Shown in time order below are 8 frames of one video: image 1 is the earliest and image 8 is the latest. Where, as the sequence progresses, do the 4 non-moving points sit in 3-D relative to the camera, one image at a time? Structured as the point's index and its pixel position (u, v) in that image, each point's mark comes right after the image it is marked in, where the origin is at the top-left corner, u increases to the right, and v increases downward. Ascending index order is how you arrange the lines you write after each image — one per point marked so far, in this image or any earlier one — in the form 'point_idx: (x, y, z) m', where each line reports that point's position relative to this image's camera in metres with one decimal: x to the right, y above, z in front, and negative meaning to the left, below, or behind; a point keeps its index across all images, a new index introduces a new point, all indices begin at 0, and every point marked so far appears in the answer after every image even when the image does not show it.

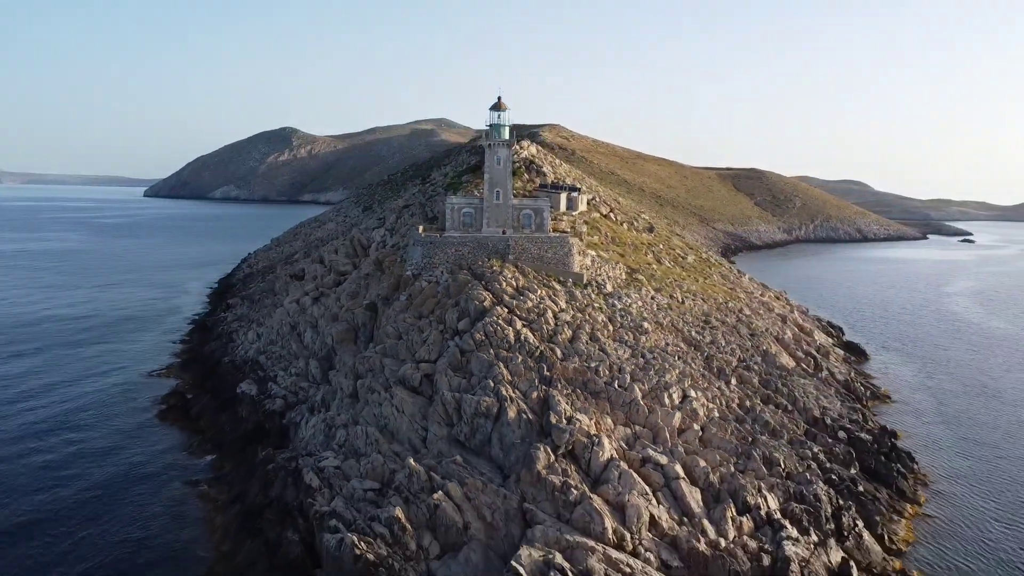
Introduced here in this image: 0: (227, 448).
0: (-6.9, -3.8, +19.2) m
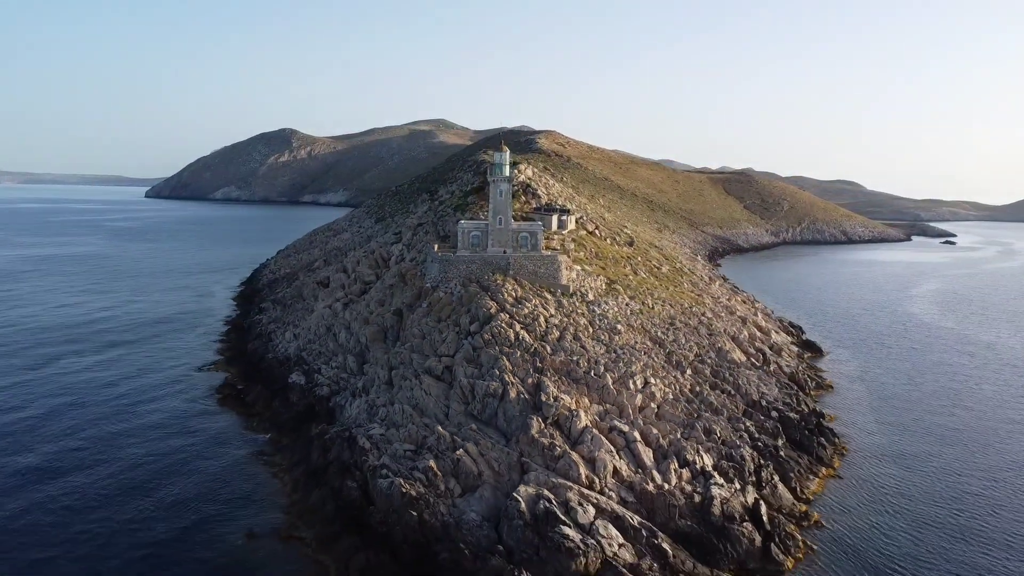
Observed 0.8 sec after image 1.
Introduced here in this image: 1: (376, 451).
0: (-6.9, -4.1, +23.7) m
1: (-3.1, -3.8, +18.3) m
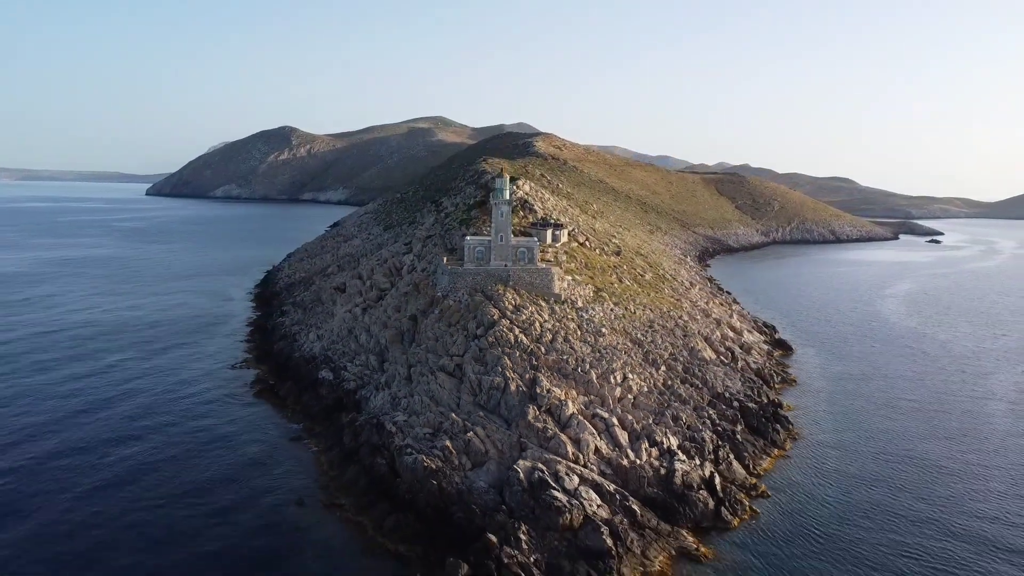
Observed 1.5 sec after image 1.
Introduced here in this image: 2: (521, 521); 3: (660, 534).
0: (-6.9, -4.4, +27.6) m
1: (-3.1, -4.1, +22.2) m
2: (+0.2, -5.4, +18.5) m
3: (+3.5, -6.0, +19.3) m
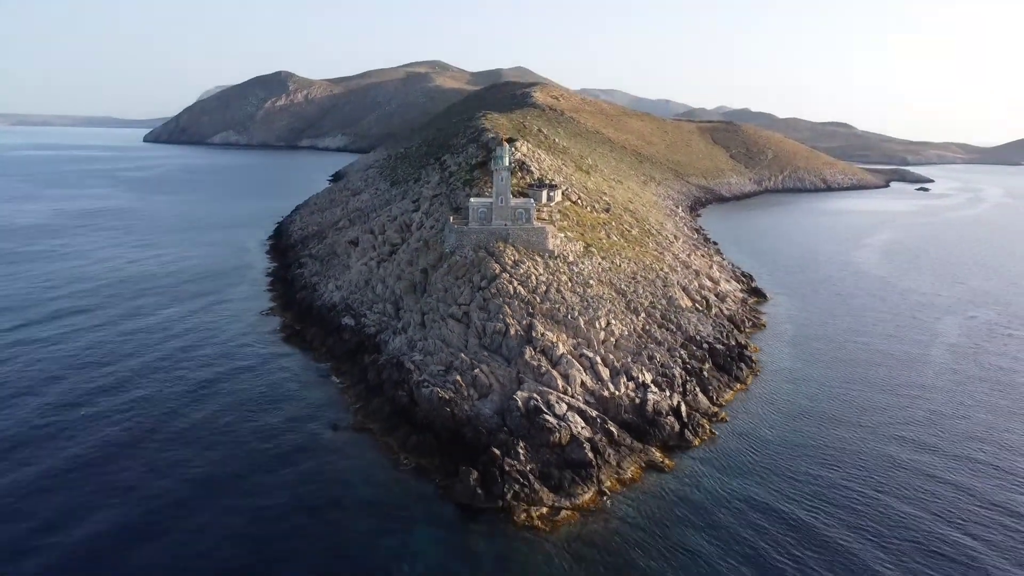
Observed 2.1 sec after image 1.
0: (-6.9, -2.7, +31.6) m
1: (-3.1, -2.8, +26.3) m
2: (+0.2, -4.3, +22.7) m
3: (+3.5, -4.8, +23.5) m
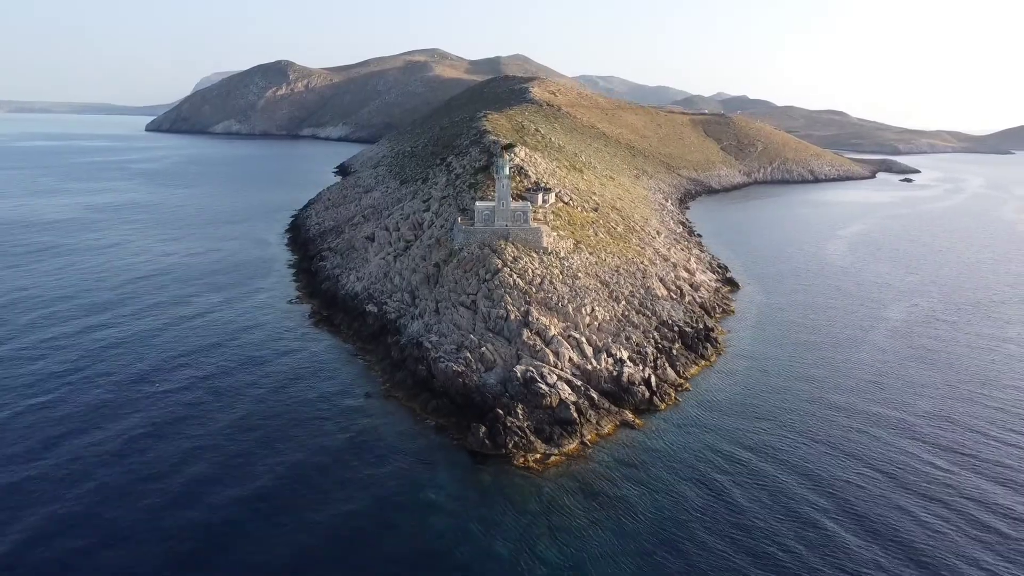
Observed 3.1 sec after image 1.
0: (-6.9, -2.3, +37.0) m
1: (-3.1, -2.5, +31.7) m
2: (+0.2, -4.1, +28.1) m
3: (+3.5, -4.5, +28.9) m
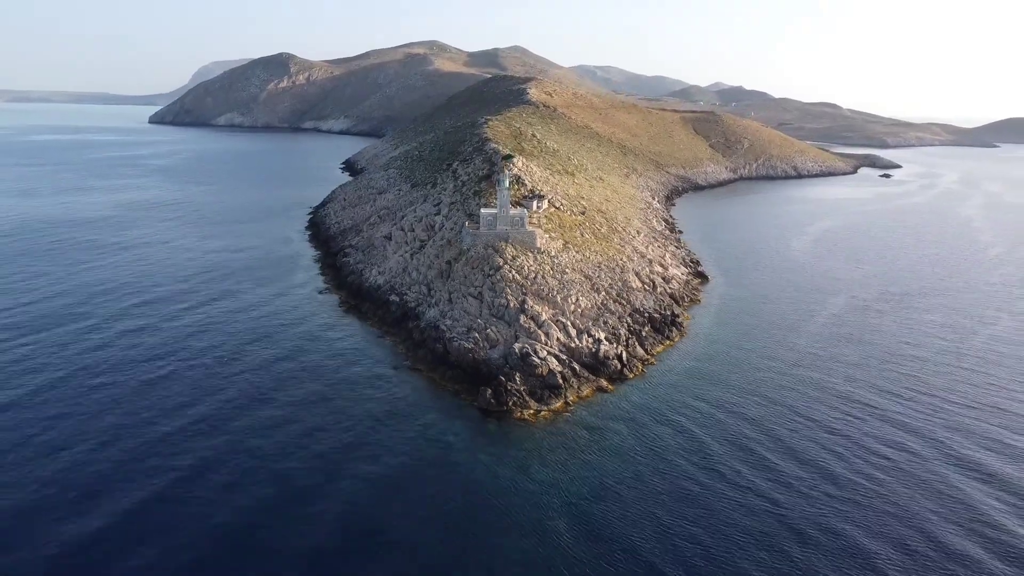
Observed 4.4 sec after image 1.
0: (-7.0, -2.0, +44.6) m
1: (-3.2, -2.2, +39.2) m
2: (+0.2, -3.8, +35.7) m
3: (+3.5, -4.3, +36.5) m
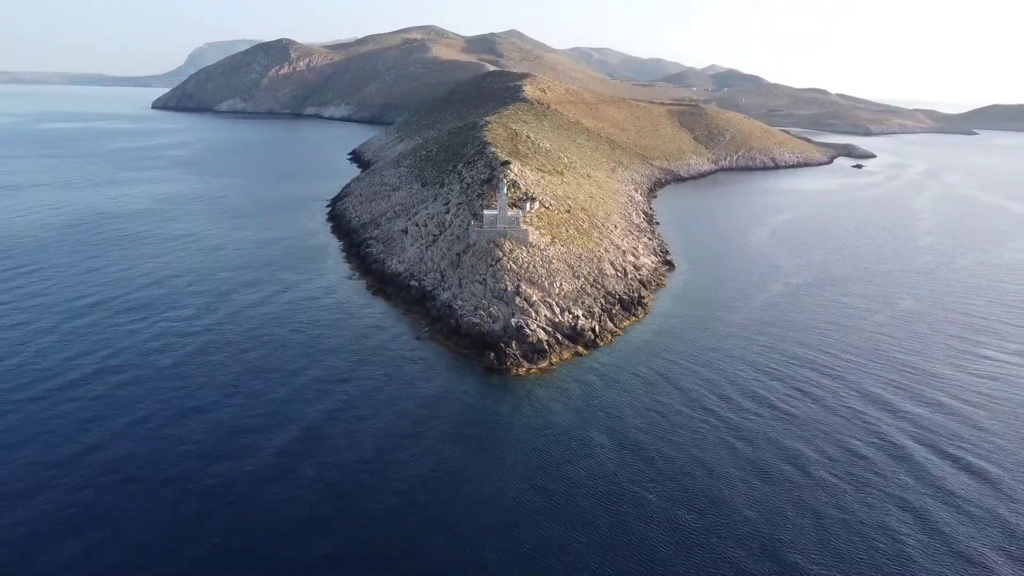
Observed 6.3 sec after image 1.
0: (-7.1, -1.1, +55.2) m
1: (-3.3, -1.4, +49.9) m
2: (+0.1, -3.1, +46.4) m
3: (+3.4, -3.6, +47.3) m
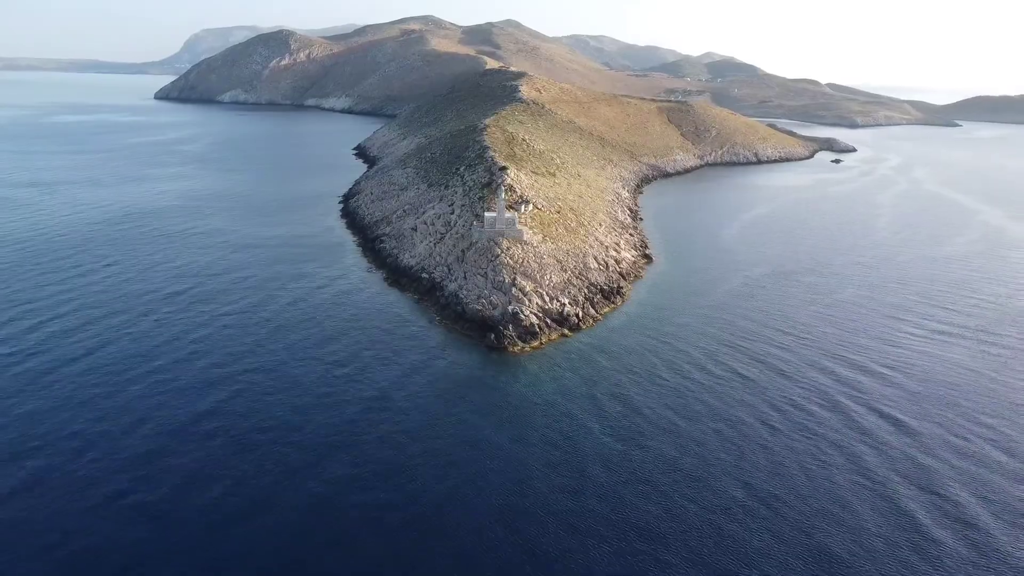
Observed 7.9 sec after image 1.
0: (-7.4, -0.4, +64.4) m
1: (-3.5, -0.8, +59.1) m
2: (-0.2, -2.6, +55.6) m
3: (+3.2, -3.0, +56.5) m
